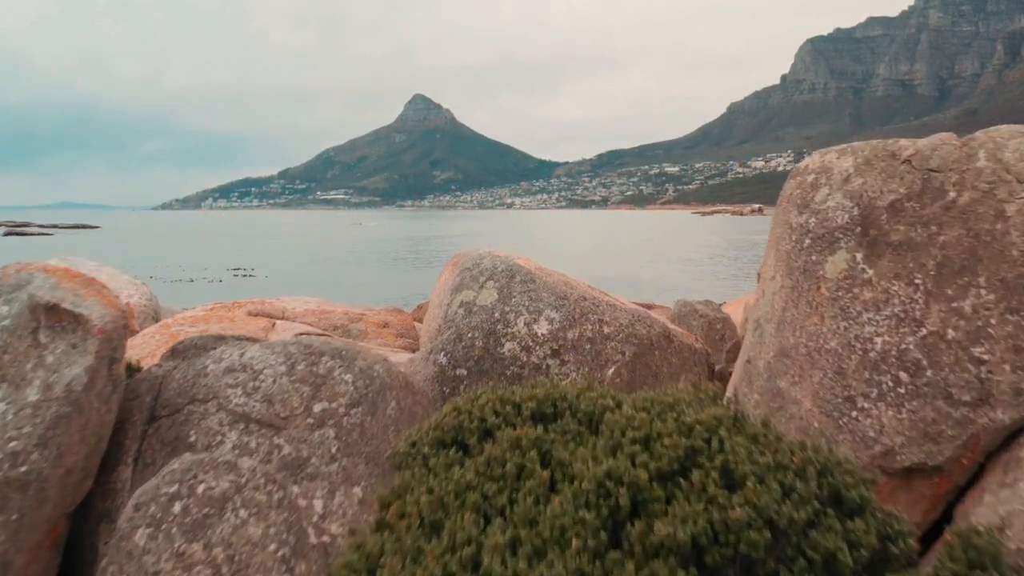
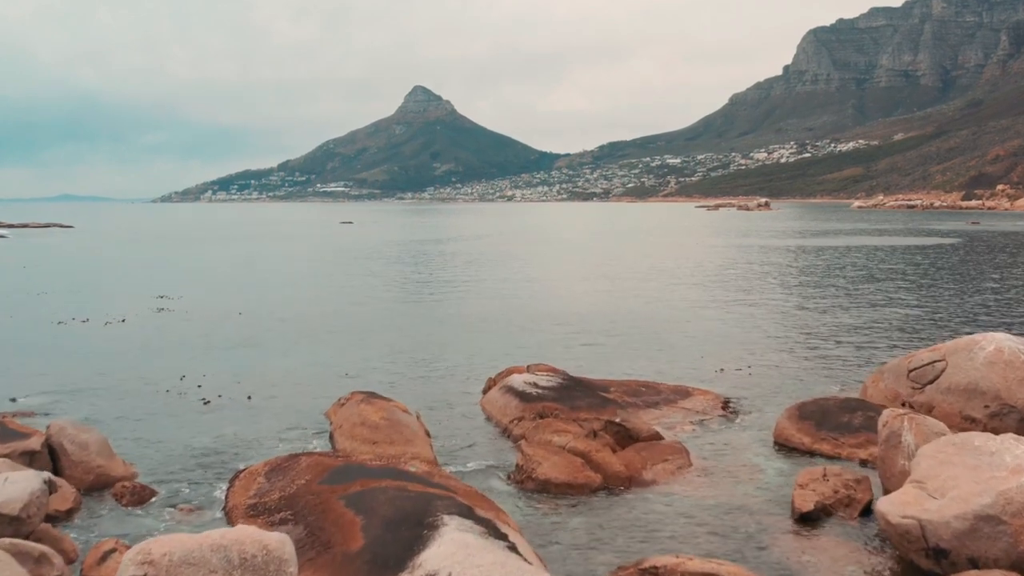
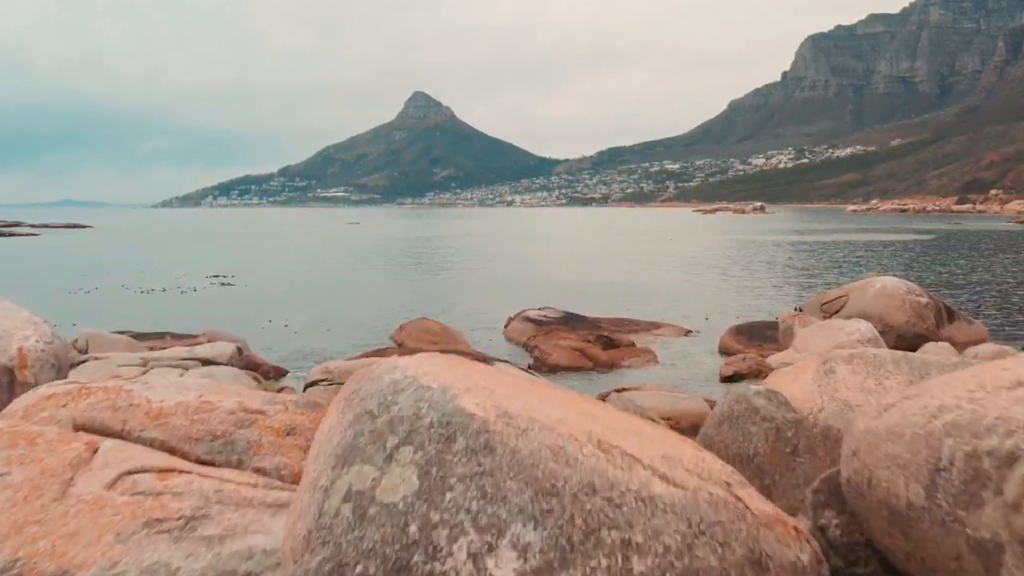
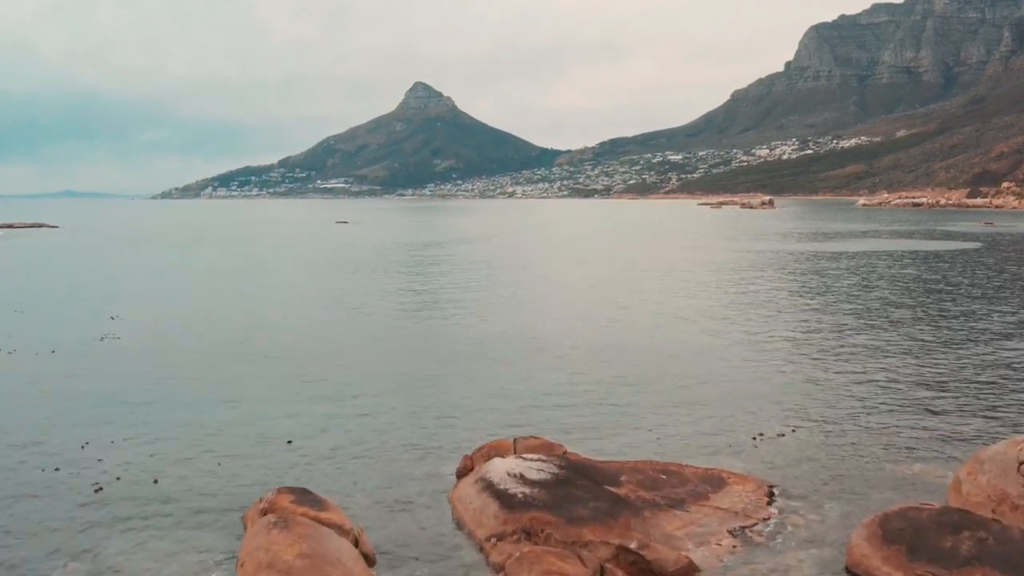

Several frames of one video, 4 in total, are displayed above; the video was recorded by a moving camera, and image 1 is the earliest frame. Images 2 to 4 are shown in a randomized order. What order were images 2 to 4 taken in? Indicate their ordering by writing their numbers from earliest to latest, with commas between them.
3, 2, 4
